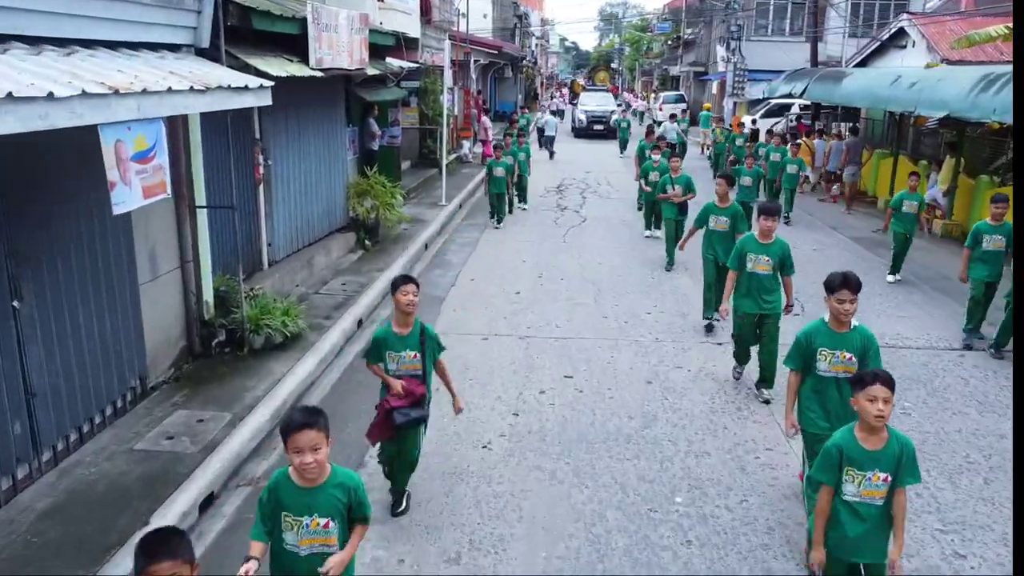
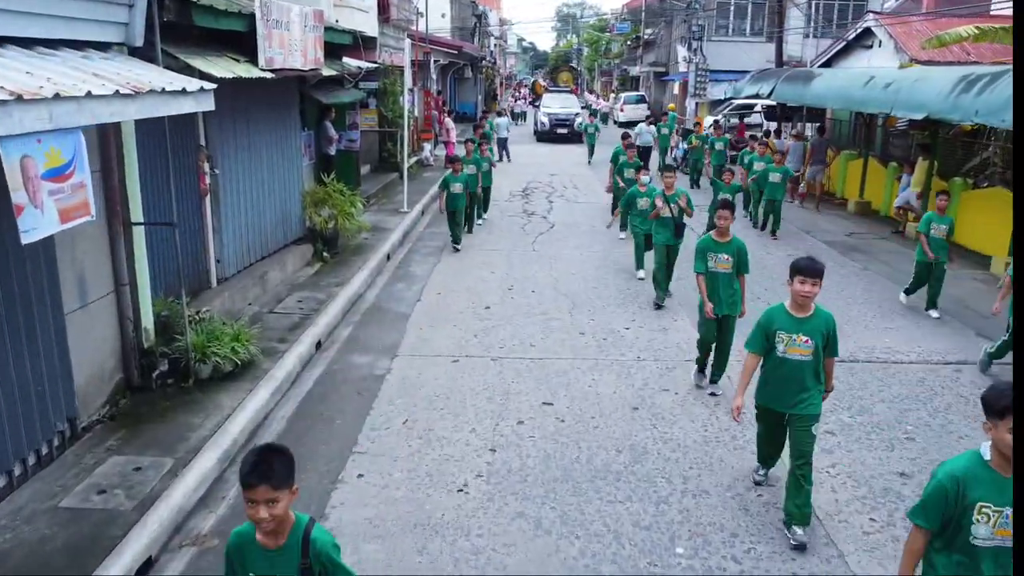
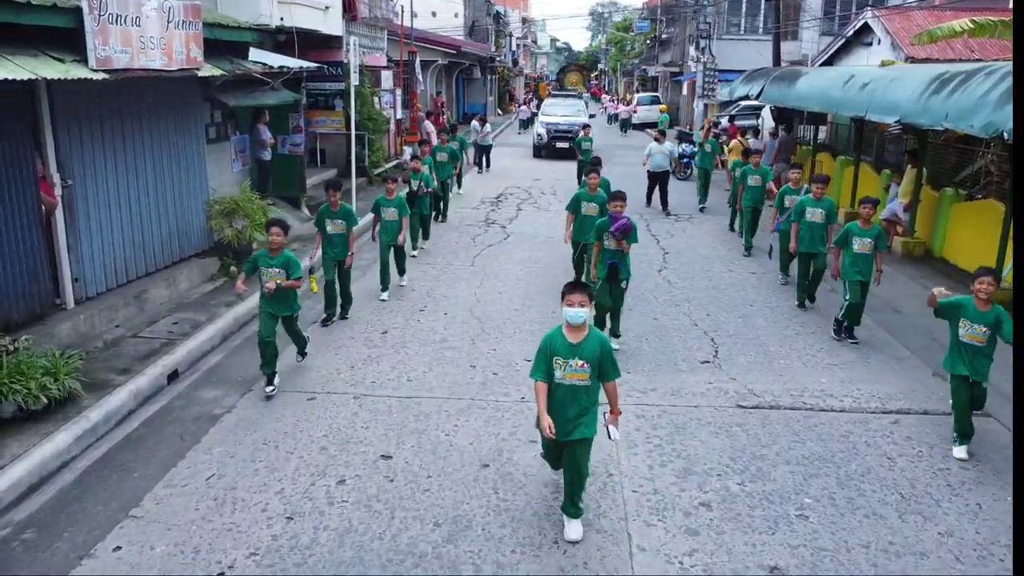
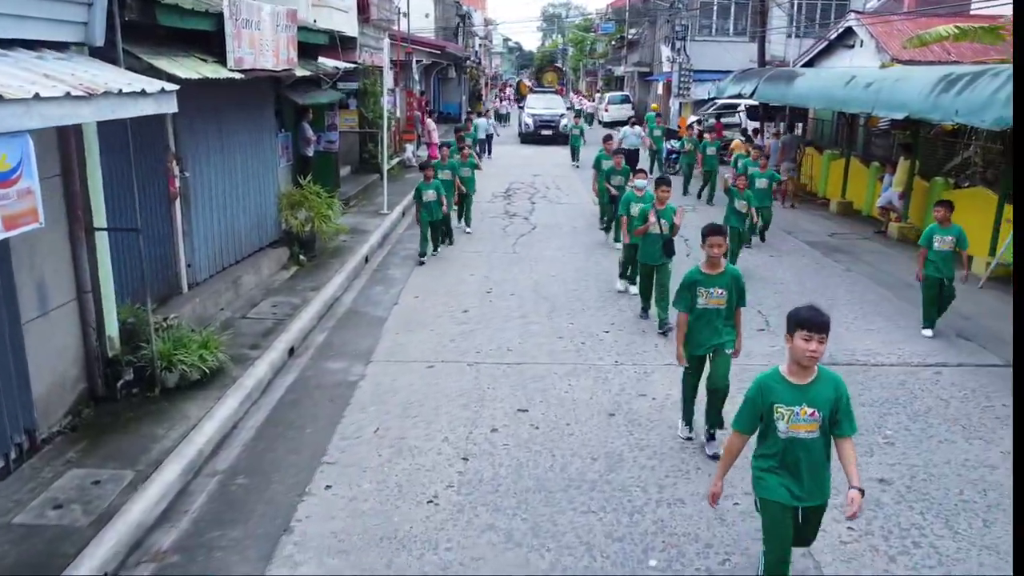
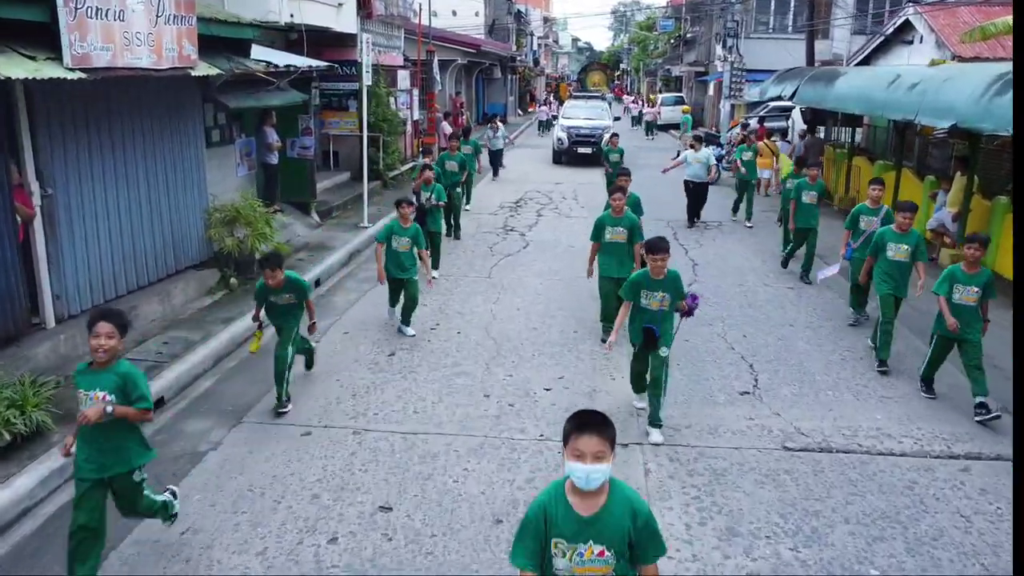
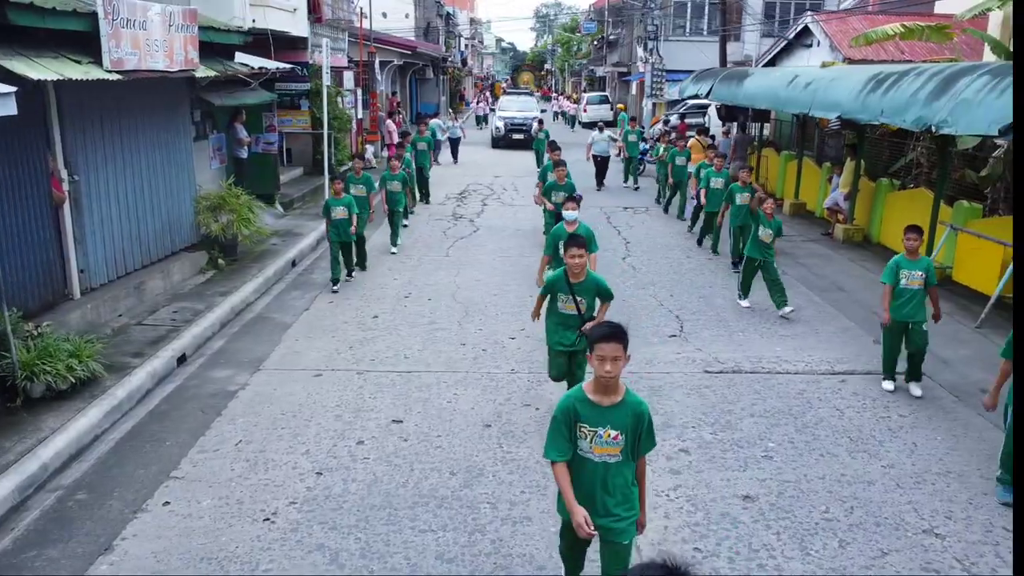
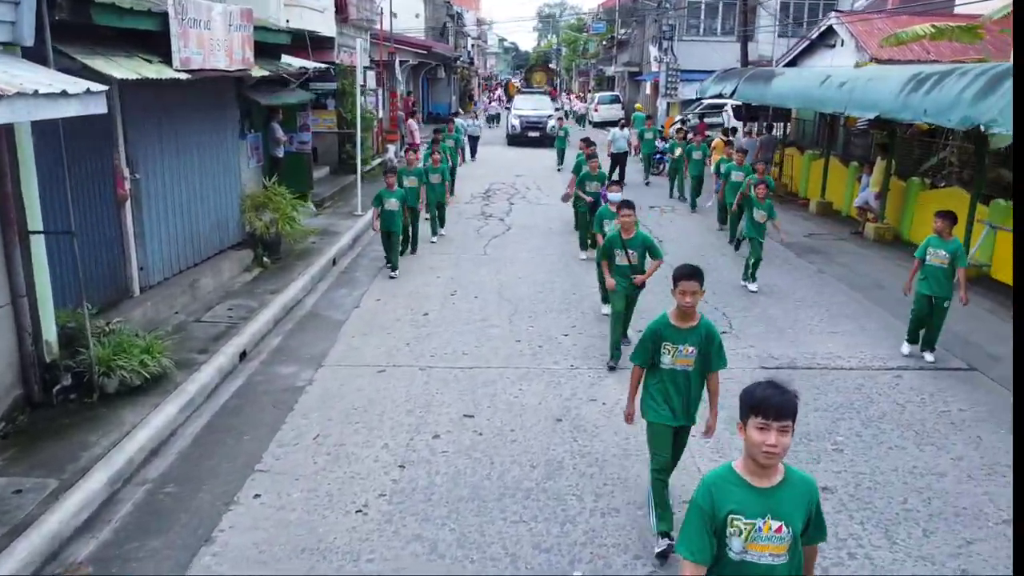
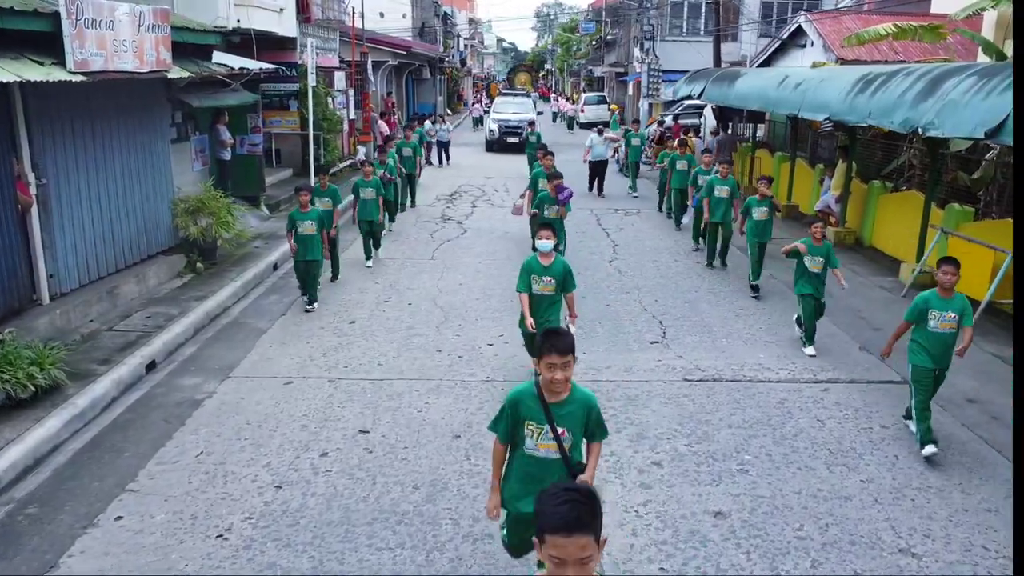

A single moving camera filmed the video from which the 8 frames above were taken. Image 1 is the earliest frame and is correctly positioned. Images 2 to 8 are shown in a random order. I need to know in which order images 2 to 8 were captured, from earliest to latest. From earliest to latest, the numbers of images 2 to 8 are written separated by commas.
2, 4, 7, 6, 8, 3, 5
